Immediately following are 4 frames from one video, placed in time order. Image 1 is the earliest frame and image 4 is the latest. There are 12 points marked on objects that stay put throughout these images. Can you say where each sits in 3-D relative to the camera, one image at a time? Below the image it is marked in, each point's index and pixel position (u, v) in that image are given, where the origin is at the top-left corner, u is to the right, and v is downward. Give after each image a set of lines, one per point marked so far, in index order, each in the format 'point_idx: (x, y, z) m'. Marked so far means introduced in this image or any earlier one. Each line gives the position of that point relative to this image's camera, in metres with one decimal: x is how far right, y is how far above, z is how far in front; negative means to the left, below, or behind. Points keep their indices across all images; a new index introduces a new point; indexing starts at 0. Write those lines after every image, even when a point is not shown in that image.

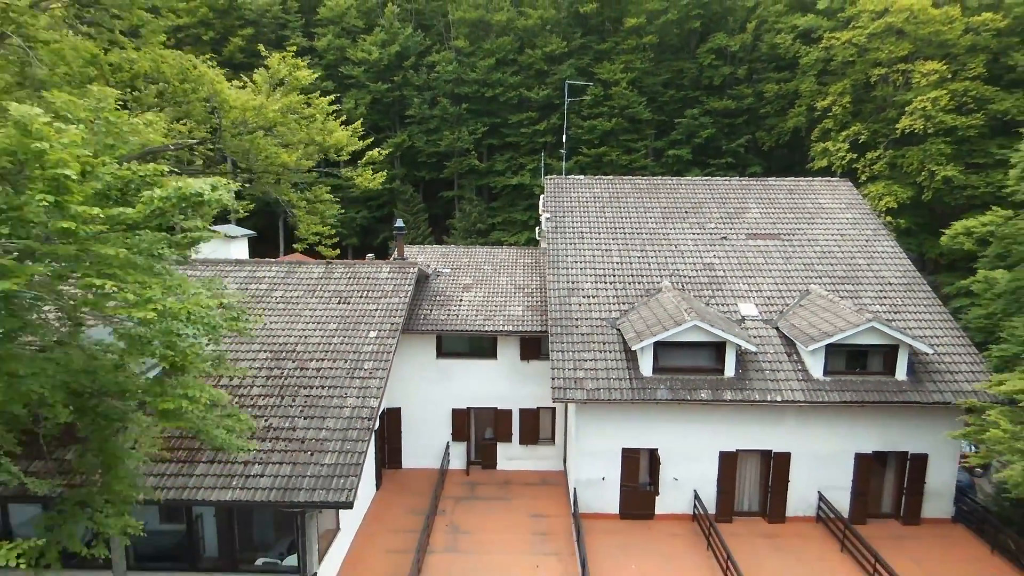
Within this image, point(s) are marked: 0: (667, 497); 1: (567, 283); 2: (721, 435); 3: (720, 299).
0: (+4.2, -5.7, +17.4) m
1: (+1.7, +0.1, +19.3) m
2: (+5.5, -3.9, +16.9) m
3: (+6.1, -0.3, +18.7) m
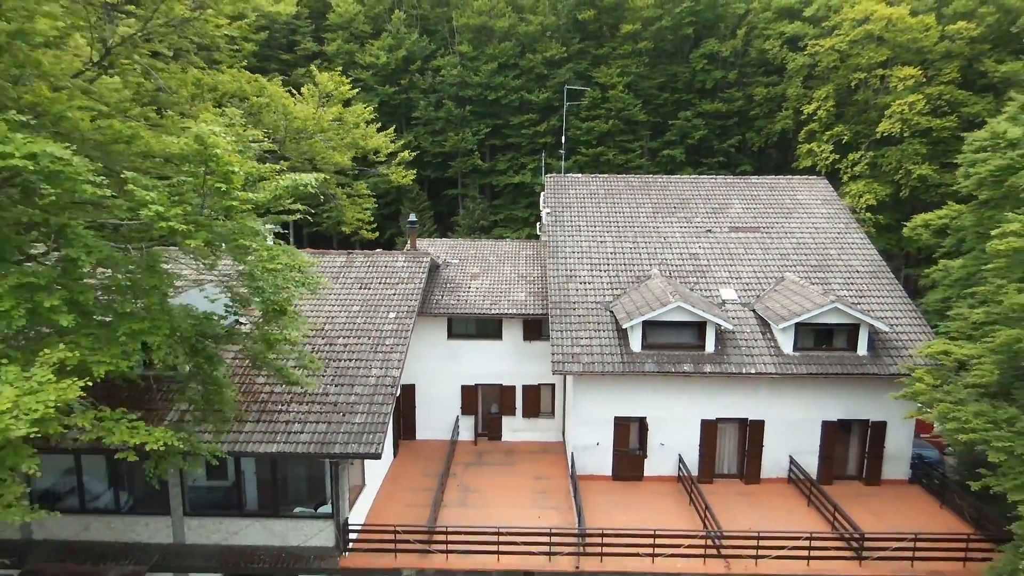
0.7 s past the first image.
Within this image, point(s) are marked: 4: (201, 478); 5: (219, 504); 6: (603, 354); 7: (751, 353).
0: (+4.4, -5.3, +19.5) m
1: (+1.8, +0.6, +21.4) m
2: (+5.6, -3.5, +19.0) m
3: (+6.2, +0.1, +20.8) m
4: (-7.8, -4.7, +15.7) m
5: (-7.4, -5.4, +15.8) m
6: (+2.6, -1.9, +18.6) m
7: (+7.0, -1.9, +18.6) m
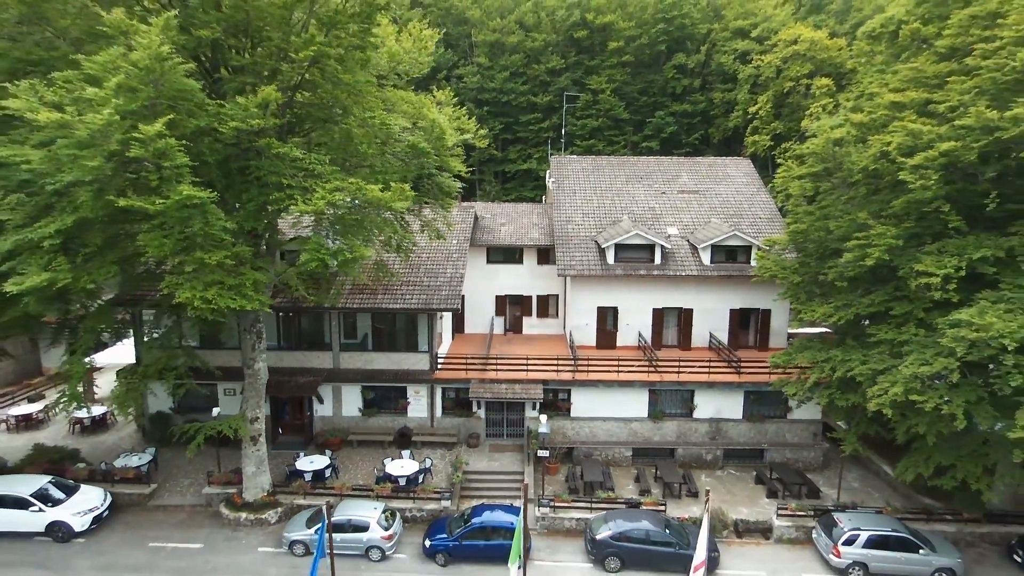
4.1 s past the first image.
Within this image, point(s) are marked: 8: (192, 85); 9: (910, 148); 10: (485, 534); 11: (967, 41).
0: (+5.3, -2.3, +30.3) m
1: (+2.7, +3.6, +32.2) m
2: (+6.5, -0.5, +29.8) m
3: (+7.1, +3.1, +31.6) m
4: (-6.9, -1.7, +26.4) m
5: (-6.4, -2.4, +26.5) m
6: (+3.6, +1.1, +29.4) m
7: (+7.9, +1.1, +29.4) m
8: (-6.7, +4.3, +13.4) m
9: (+10.9, +3.9, +17.6) m
10: (-0.8, -7.5, +19.5) m
11: (+13.6, +7.4, +19.1) m
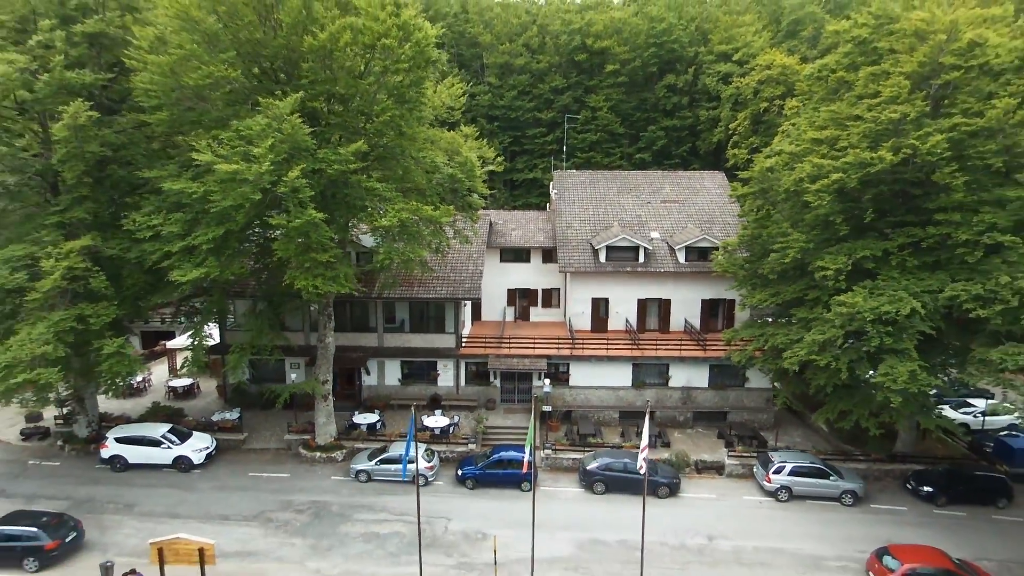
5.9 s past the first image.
0: (+5.8, -1.9, +36.6) m
1: (+3.3, +3.9, +38.5) m
2: (+7.0, -0.1, +36.1) m
3: (+7.7, +3.4, +37.9) m
4: (-6.4, -1.4, +32.8) m
5: (-5.9, -2.1, +32.9) m
6: (+4.1, +1.4, +35.7) m
7: (+8.4, +1.4, +35.7) m
8: (-6.3, +4.6, +19.8) m
9: (+11.4, +4.2, +23.9) m
10: (-0.4, -7.2, +25.9) m
11: (+14.0, +7.7, +25.3) m
